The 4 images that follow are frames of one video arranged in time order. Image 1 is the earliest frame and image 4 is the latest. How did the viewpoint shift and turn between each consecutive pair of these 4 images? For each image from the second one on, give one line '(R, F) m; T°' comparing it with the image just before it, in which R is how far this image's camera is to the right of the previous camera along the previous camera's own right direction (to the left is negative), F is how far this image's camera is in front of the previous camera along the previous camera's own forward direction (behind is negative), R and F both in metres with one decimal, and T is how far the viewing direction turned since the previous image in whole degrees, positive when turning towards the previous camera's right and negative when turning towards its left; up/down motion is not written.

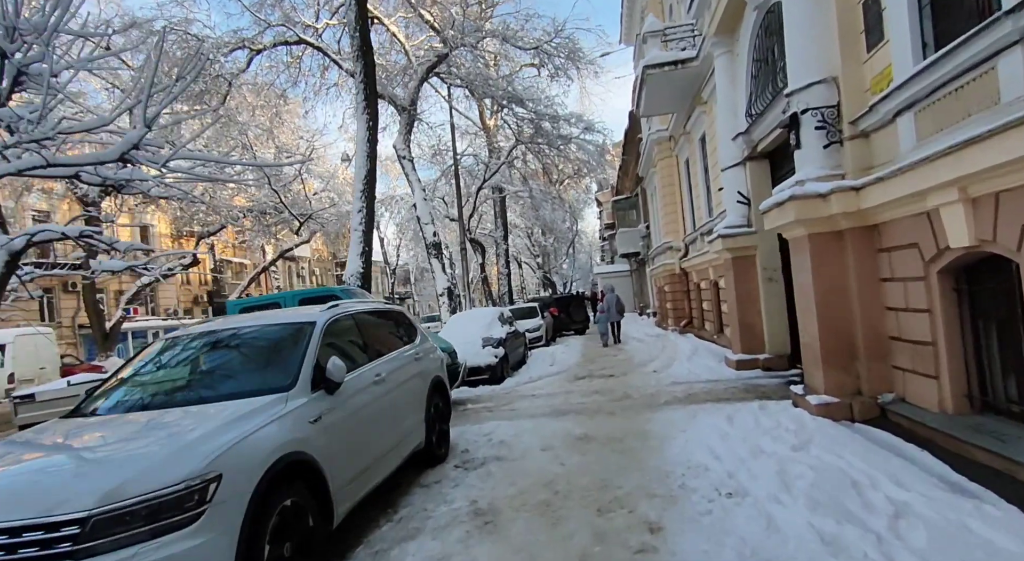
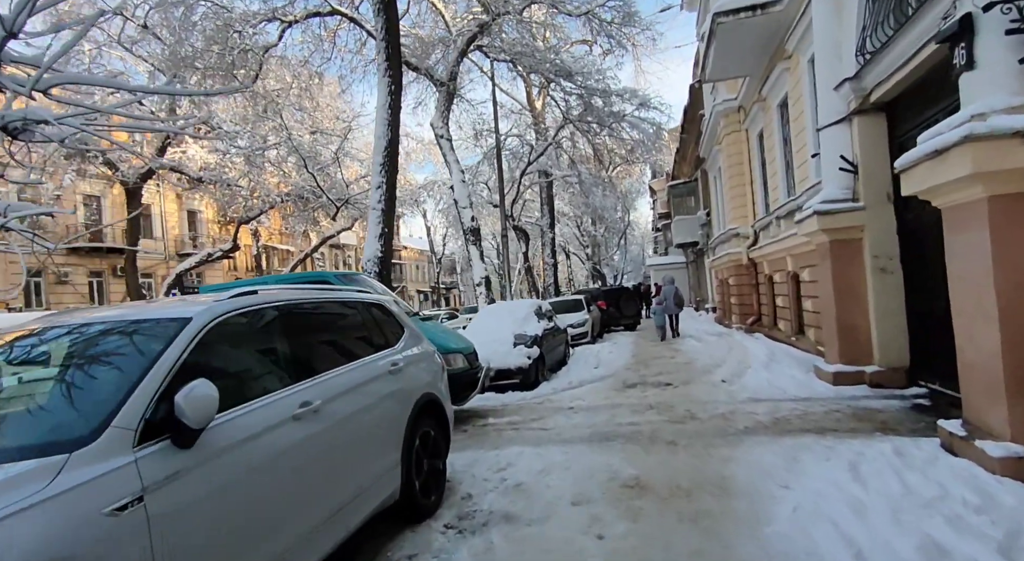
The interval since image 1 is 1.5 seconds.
(+0.2, +1.7) m; -5°
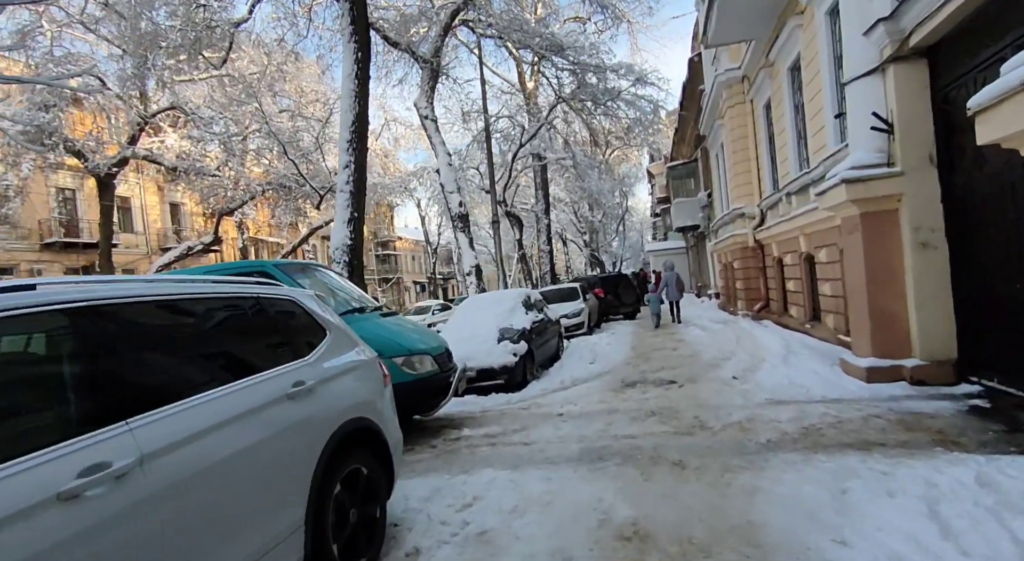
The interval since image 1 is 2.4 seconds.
(+0.3, +1.0) m; 0°
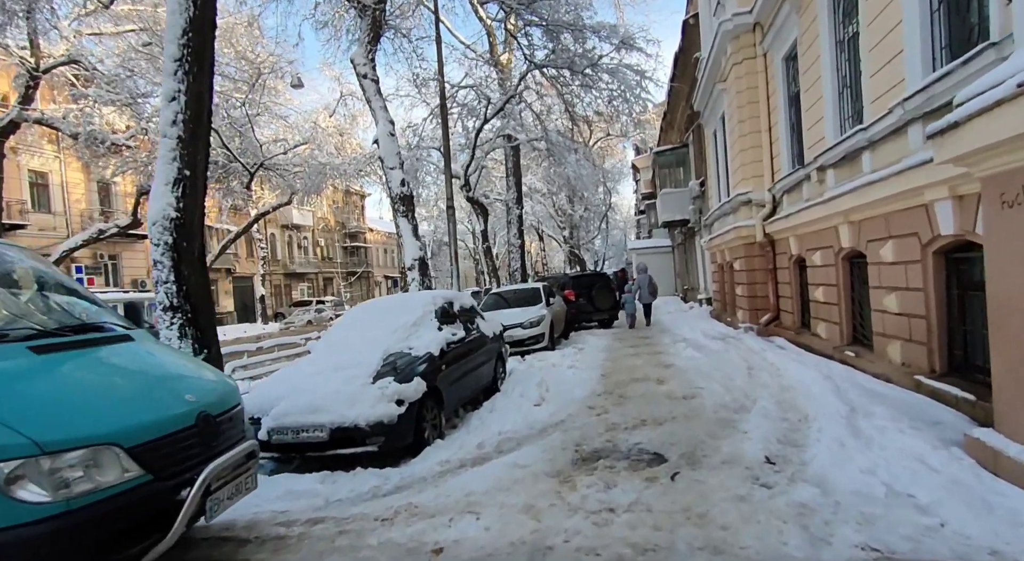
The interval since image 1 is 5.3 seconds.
(+0.8, +3.2) m; +2°
